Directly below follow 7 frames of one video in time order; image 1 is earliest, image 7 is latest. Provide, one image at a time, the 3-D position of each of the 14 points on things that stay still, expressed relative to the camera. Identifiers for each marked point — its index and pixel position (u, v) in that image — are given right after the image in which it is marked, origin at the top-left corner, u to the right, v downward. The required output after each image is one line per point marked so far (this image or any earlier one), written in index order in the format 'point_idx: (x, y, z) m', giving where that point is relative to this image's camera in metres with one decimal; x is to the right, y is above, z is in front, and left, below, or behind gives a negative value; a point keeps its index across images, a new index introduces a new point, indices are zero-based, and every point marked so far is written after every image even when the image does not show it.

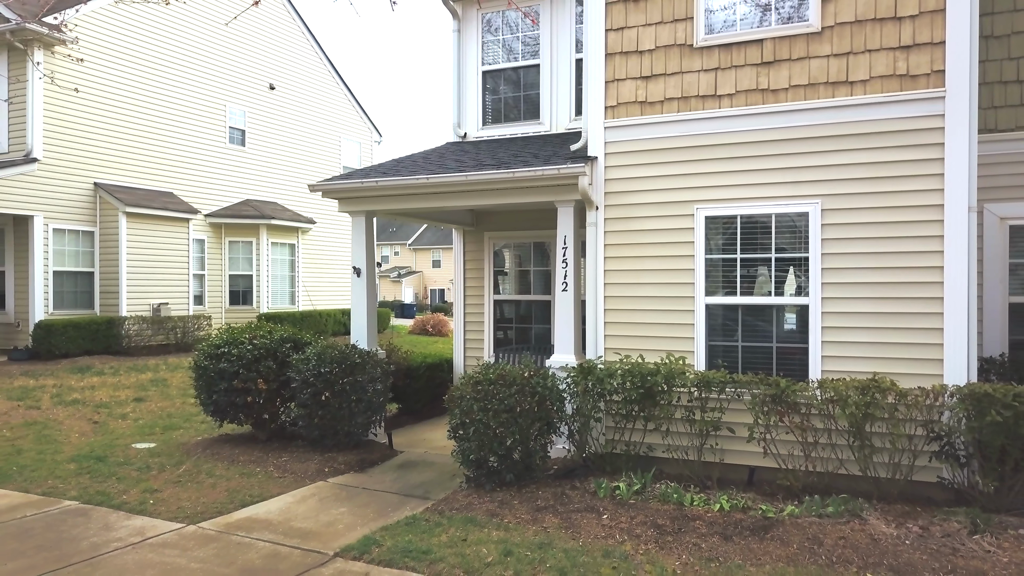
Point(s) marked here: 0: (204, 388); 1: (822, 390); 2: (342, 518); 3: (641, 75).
0: (-3.0, -0.9, +6.6) m
1: (+2.3, -0.7, +4.9) m
2: (-1.2, -1.7, +4.9) m
3: (+1.1, +1.9, +6.0) m
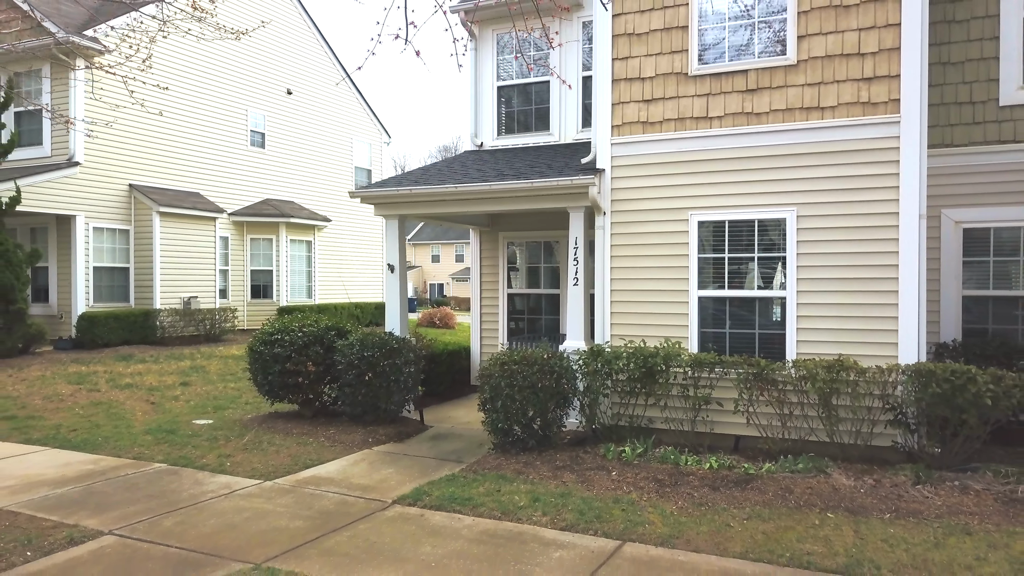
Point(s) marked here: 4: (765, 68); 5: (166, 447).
0: (-2.8, -0.9, +7.4) m
1: (+2.5, -0.7, +5.9) m
2: (-1.0, -1.6, +5.8) m
3: (+1.3, +1.9, +6.9) m
4: (+2.4, +2.1, +6.4) m
5: (-3.4, -1.5, +6.6) m
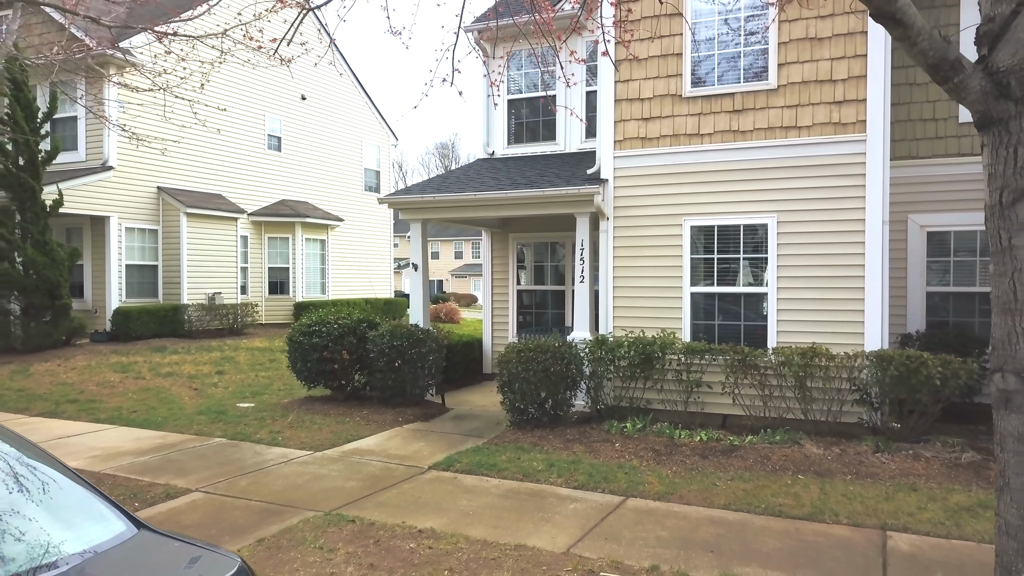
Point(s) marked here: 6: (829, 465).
0: (-2.6, -0.8, +8.3) m
1: (+2.6, -0.7, +6.7) m
2: (-0.9, -1.6, +6.7) m
3: (+1.5, +2.0, +7.7) m
4: (+2.6, +2.1, +7.3) m
5: (-3.2, -1.5, +7.4) m
6: (+2.8, -1.6, +5.9) m
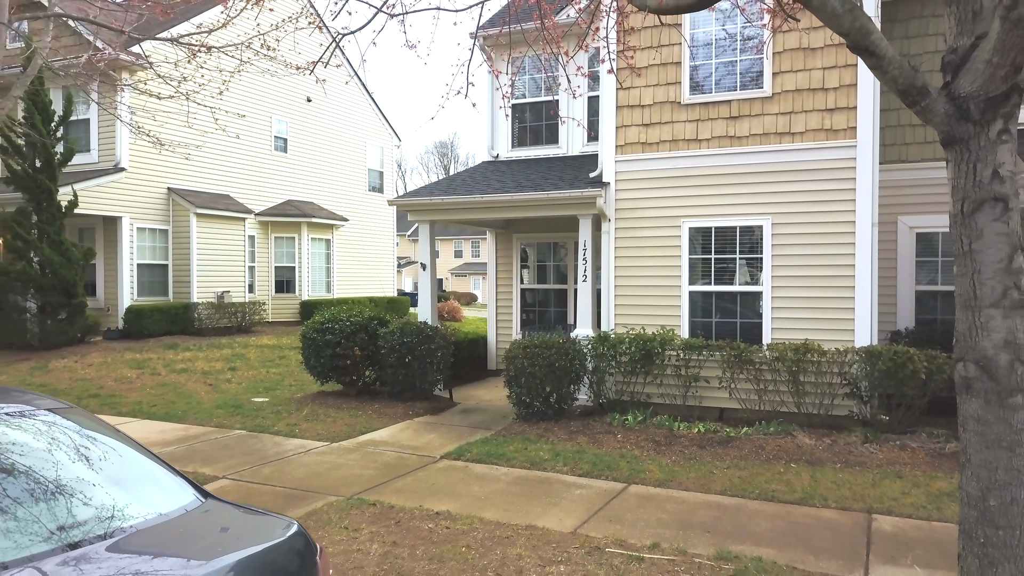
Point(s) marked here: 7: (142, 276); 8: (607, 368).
0: (-2.6, -0.8, +8.6) m
1: (+2.7, -0.7, +7.1) m
2: (-0.8, -1.6, +7.0) m
3: (+1.6, +2.0, +8.1) m
4: (+2.6, +2.1, +7.6) m
5: (-3.1, -1.5, +7.7) m
6: (+2.9, -1.5, +6.3) m
7: (-7.5, +0.2, +13.6) m
8: (+1.1, -0.9, +7.6) m
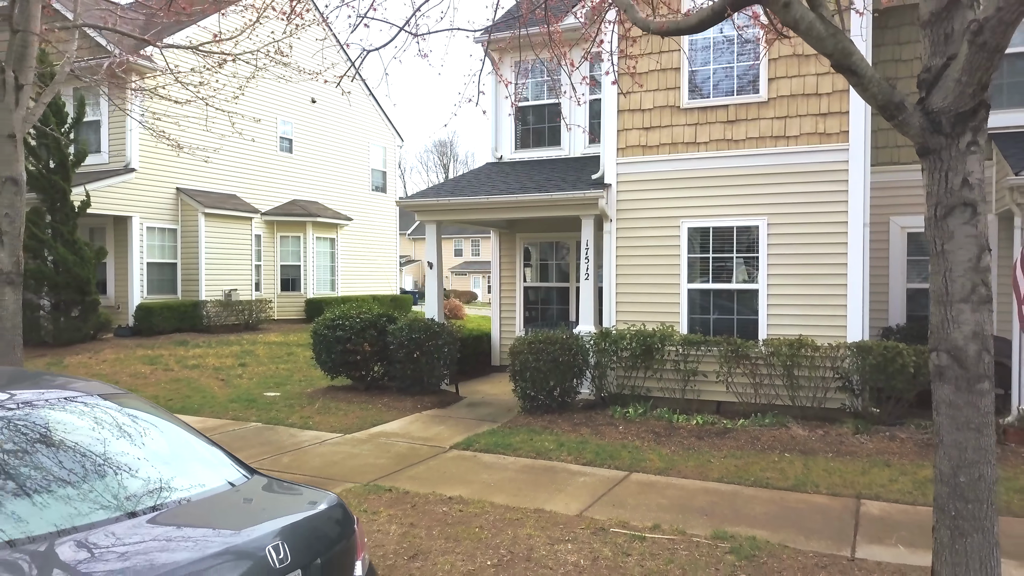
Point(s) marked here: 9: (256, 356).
0: (-2.5, -0.8, +8.9) m
1: (+2.8, -0.6, +7.4) m
2: (-0.7, -1.5, +7.3) m
3: (+1.6, +2.0, +8.3) m
4: (+2.7, +2.2, +7.9) m
5: (-3.1, -1.5, +8.0) m
6: (+2.9, -1.5, +6.6) m
7: (-7.4, +0.3, +13.9) m
8: (+1.1, -0.9, +7.8) m
9: (-4.5, -1.2, +11.9) m
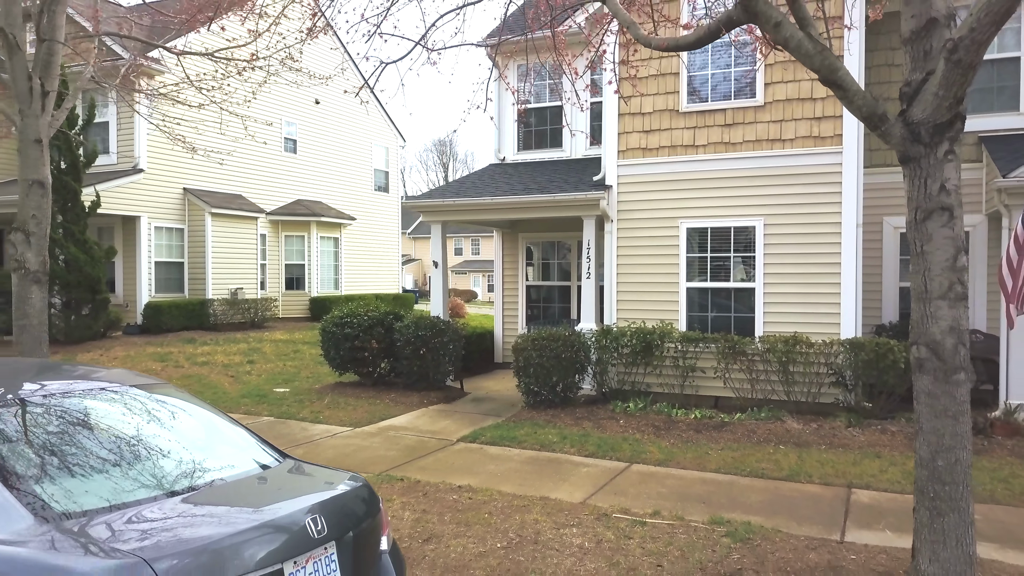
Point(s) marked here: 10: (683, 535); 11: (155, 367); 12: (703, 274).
0: (-2.5, -0.8, +9.1) m
1: (+2.8, -0.6, +7.6) m
2: (-0.7, -1.5, +7.5) m
3: (+1.7, +2.0, +8.6) m
4: (+2.7, +2.2, +8.1) m
5: (-3.0, -1.5, +8.3) m
6: (+3.0, -1.5, +6.8) m
7: (-7.4, +0.3, +14.1) m
8: (+1.2, -0.8, +8.1) m
9: (-4.5, -1.2, +12.1) m
10: (+1.1, -1.6, +4.4) m
11: (-5.5, -1.2, +10.4) m
12: (+2.3, +0.2, +8.3) m
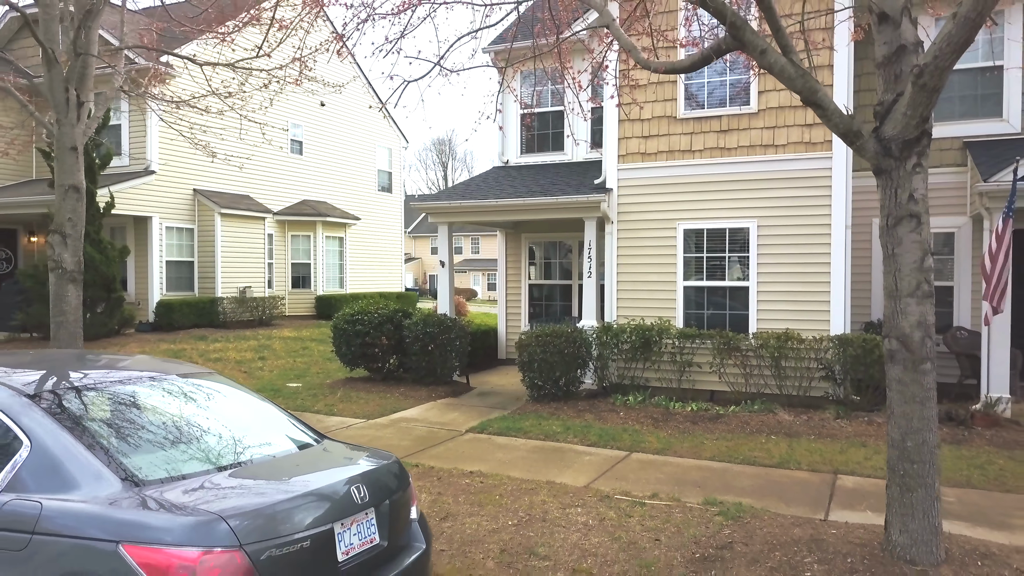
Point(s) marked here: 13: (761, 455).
0: (-2.4, -0.8, +9.5) m
1: (+2.9, -0.6, +8.0) m
2: (-0.6, -1.5, +7.9) m
3: (+1.7, +2.0, +8.9) m
4: (+2.8, +2.2, +8.5) m
5: (-3.0, -1.4, +8.6) m
6: (+3.0, -1.5, +7.2) m
7: (-7.3, +0.3, +14.4) m
8: (+1.2, -0.8, +8.5) m
9: (-4.4, -1.2, +12.5) m
10: (+1.2, -1.6, +4.8) m
11: (-5.5, -1.2, +10.8) m
12: (+2.4, +0.2, +8.7) m
13: (+2.4, -1.6, +6.5) m
